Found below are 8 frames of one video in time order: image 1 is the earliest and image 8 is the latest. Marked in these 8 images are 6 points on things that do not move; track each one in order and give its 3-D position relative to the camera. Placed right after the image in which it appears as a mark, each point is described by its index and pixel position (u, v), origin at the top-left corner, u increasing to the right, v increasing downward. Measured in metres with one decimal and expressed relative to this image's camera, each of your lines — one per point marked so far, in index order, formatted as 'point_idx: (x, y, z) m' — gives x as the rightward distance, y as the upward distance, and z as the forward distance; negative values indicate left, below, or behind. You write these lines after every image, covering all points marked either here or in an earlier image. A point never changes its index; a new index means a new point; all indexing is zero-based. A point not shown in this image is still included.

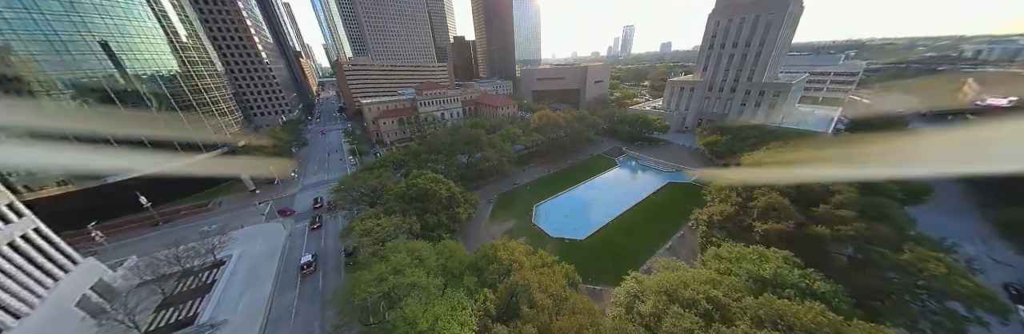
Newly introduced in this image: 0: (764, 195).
0: (+19.3, -2.1, +17.6) m
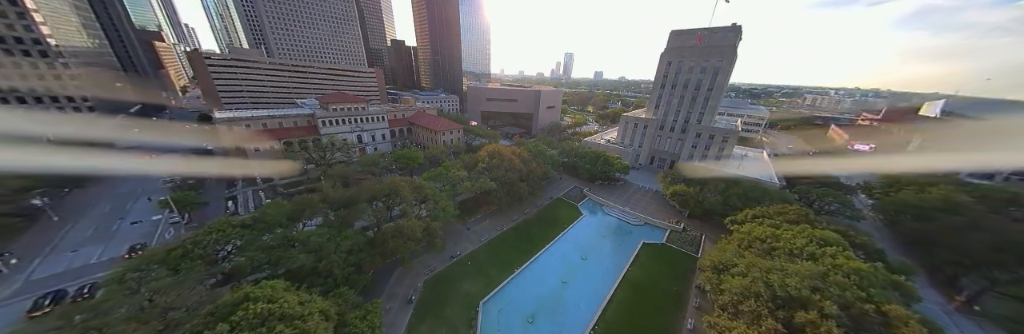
0: (+15.9, -8.2, +12.0) m
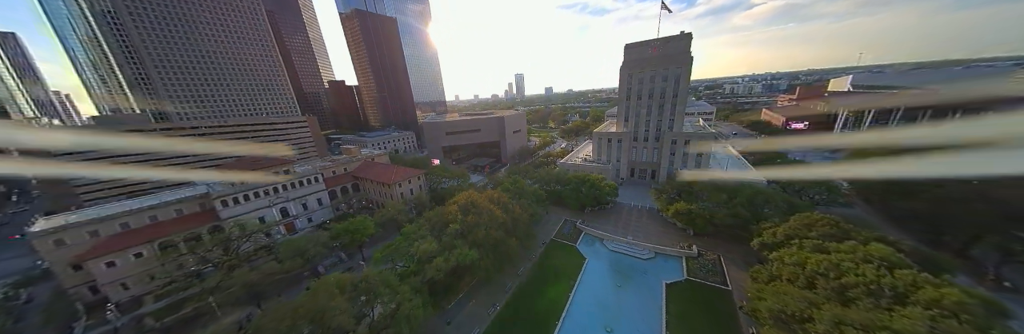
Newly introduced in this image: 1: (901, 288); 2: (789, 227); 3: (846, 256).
0: (+17.2, -9.3, +7.8) m
1: (+21.6, -6.7, +12.7) m
2: (+23.0, -5.0, +19.2) m
3: (+22.0, -5.9, +15.2) m
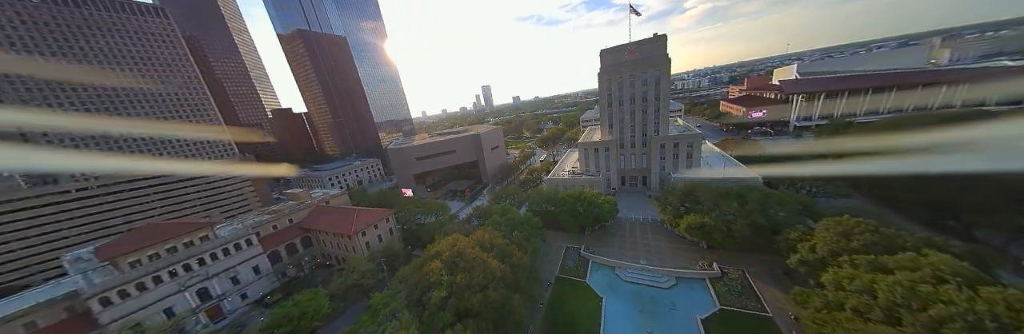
0: (+19.0, -9.7, +4.9) m
1: (+22.6, -6.8, +10.3) m
2: (+23.1, -5.3, +17.0) m
3: (+22.7, -6.1, +12.9) m
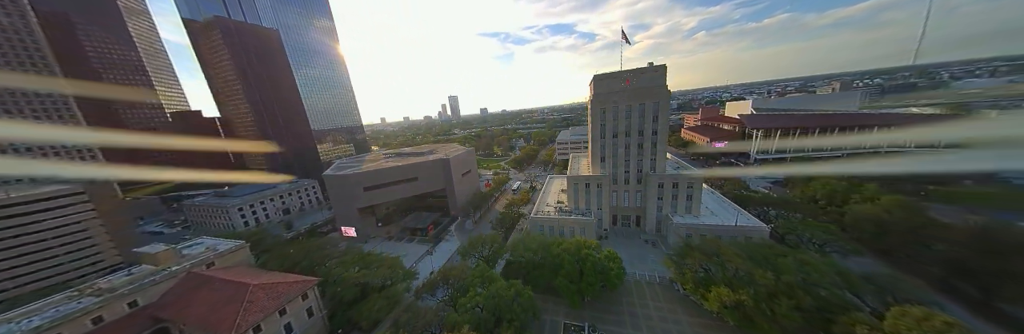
0: (+20.6, -13.9, +0.2) m
1: (+23.4, -11.4, +6.2) m
2: (+22.9, -10.2, +13.0) m
3: (+23.1, -10.8, +8.8) m
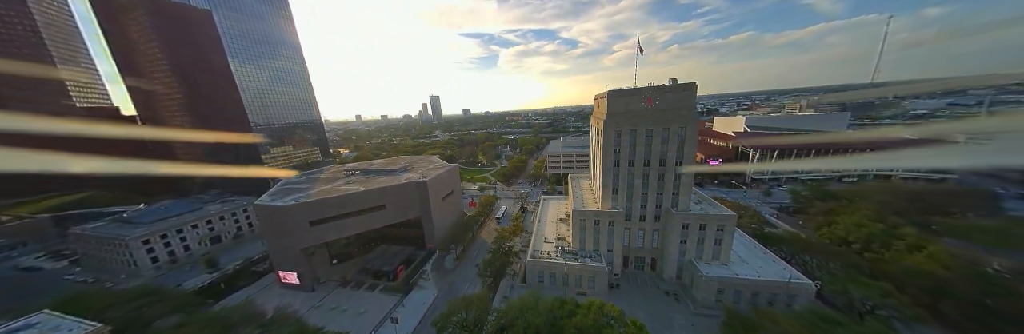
0: (+22.1, -17.9, -5.1) m
1: (+24.5, -15.5, +1.2) m
2: (+23.5, -14.3, +7.9) m
3: (+24.0, -14.9, +3.7) m
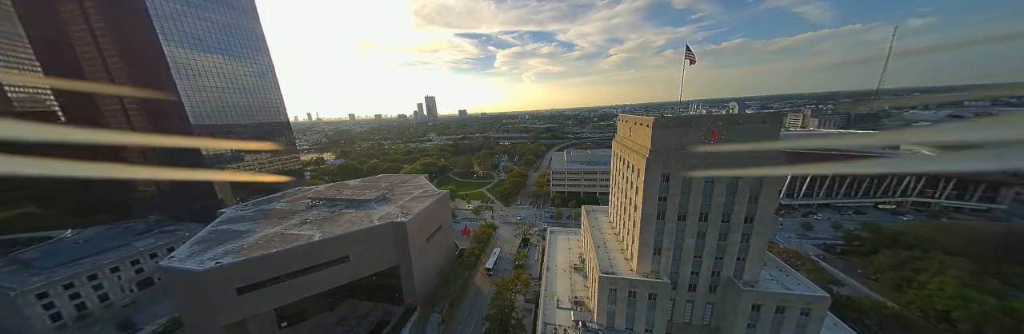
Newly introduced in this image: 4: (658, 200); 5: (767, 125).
0: (+23.1, -22.6, -12.1) m
1: (+25.3, -20.3, -5.8) m
2: (+24.3, -19.1, +0.8) m
3: (+24.8, -19.6, -3.3) m
4: (+12.7, -2.8, +20.0) m
5: (+19.4, +3.2, +17.6) m
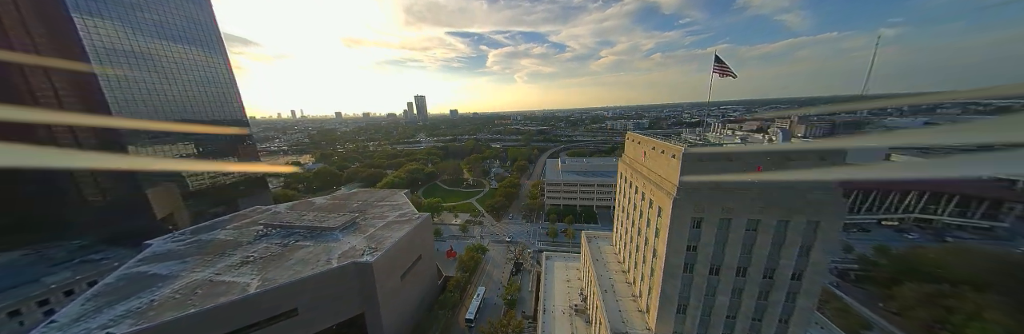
0: (+23.5, -25.5, -15.7) m
1: (+25.6, -23.2, -9.3) m
2: (+24.2, -22.0, -2.7) m
3: (+25.0, -22.6, -6.8) m
4: (+12.1, -5.6, +16.0) m
5: (+18.9, +0.3, +13.9) m
